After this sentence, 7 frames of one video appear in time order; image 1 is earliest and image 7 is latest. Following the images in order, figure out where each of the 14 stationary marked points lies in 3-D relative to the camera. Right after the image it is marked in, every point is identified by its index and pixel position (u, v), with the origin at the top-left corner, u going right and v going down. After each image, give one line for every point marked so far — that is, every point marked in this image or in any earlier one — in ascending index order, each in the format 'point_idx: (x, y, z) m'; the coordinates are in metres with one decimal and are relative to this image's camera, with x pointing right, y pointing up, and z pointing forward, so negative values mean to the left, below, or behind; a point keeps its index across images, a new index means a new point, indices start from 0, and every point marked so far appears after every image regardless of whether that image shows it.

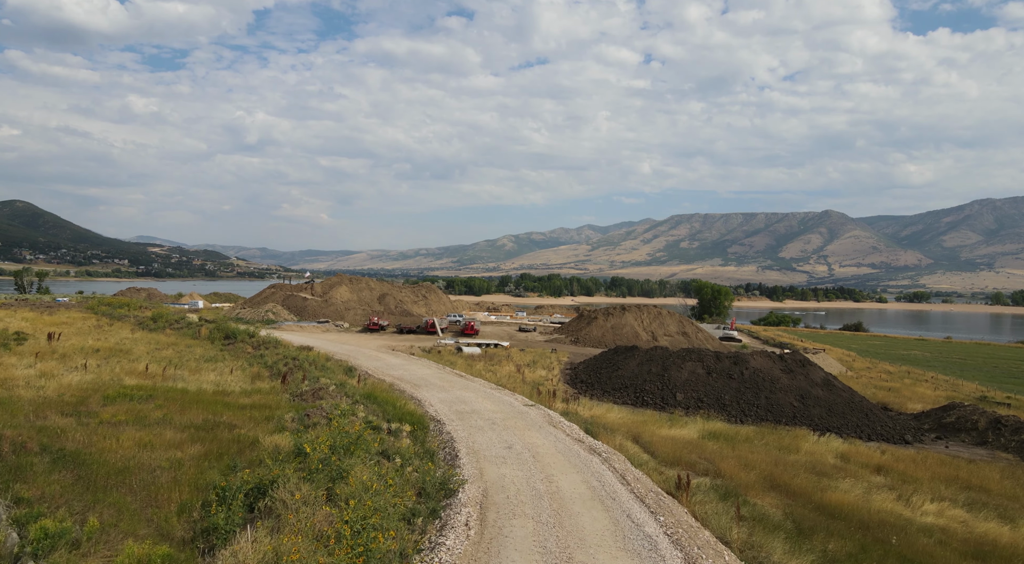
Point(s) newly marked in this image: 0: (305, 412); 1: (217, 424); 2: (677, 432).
0: (-4.8, -3.0, +15.7) m
1: (-6.1, -2.9, +14.2) m
2: (+4.7, -4.3, +19.6) m
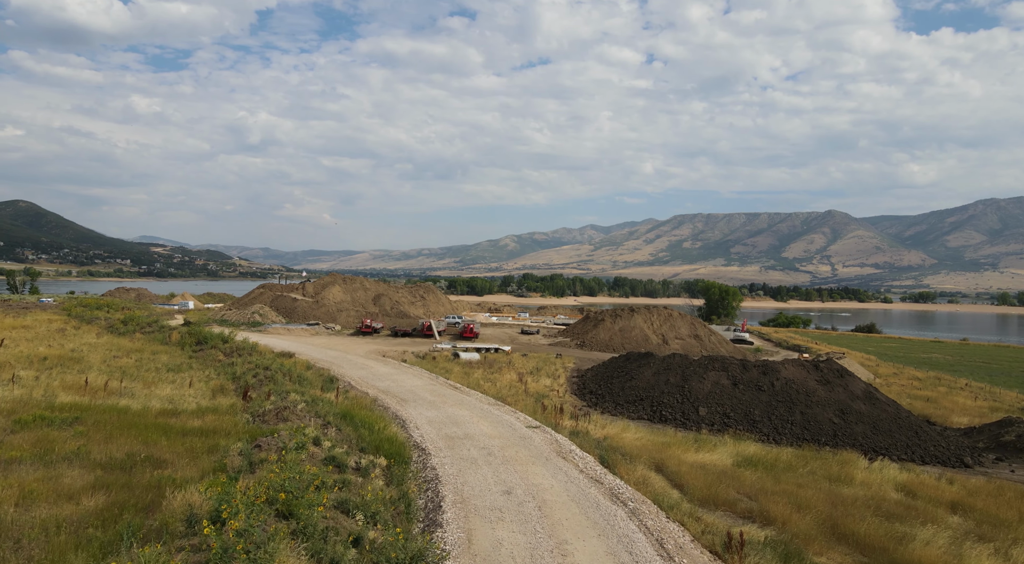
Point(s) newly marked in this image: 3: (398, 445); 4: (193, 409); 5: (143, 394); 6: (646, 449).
0: (-4.8, -3.0, +12.8) m
1: (-6.1, -2.9, +11.3) m
2: (+4.7, -4.2, +16.6) m
3: (-2.2, -3.3, +13.6) m
4: (-7.8, -3.1, +16.7) m
5: (-9.9, -3.0, +18.3) m
6: (+3.3, -4.1, +17.0) m
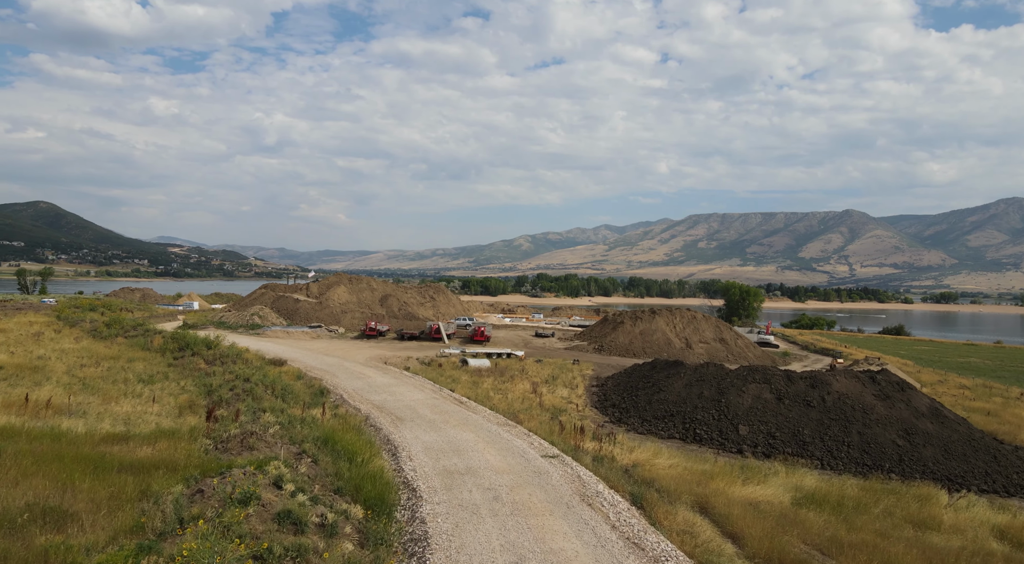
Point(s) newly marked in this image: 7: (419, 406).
0: (-4.6, -3.0, +10.2) m
1: (-6.0, -2.9, +8.7) m
2: (+5.0, -4.3, +13.8) m
3: (-2.0, -3.3, +11.0) m
4: (-7.5, -3.1, +14.1) m
5: (-9.6, -3.0, +15.8) m
6: (+3.6, -4.1, +14.2) m
7: (-2.5, -3.4, +18.7) m
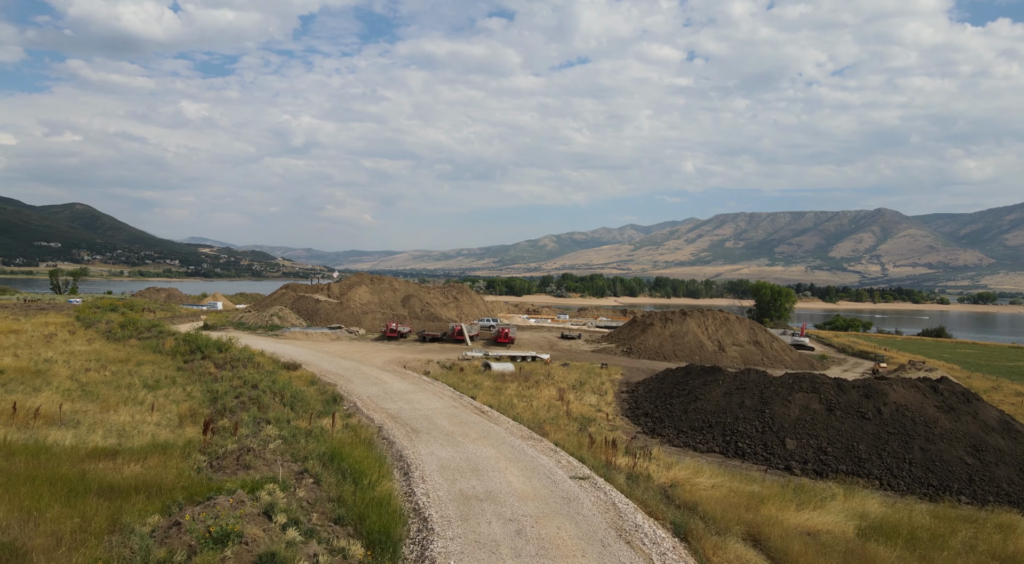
0: (-4.2, -3.0, +8.9) m
1: (-5.7, -2.9, +7.4) m
2: (+5.4, -4.3, +12.2) m
3: (-1.7, -3.3, +9.6) m
4: (-7.0, -3.1, +13.0) m
5: (-9.0, -3.0, +14.7) m
6: (+4.0, -4.1, +12.6) m
7: (-1.9, -3.4, +17.3) m
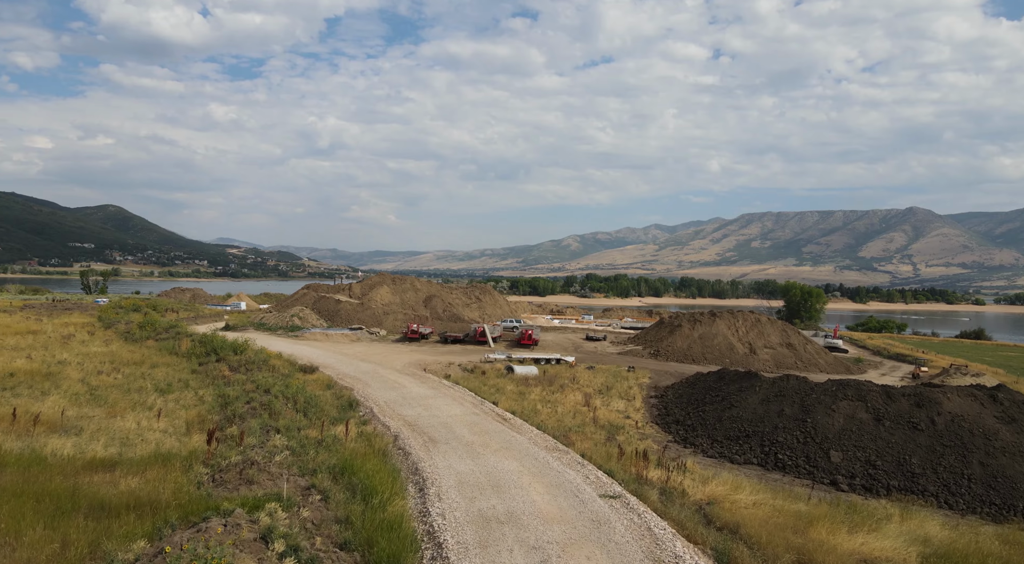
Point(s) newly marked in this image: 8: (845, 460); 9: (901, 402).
0: (-4.0, -3.0, +8.1) m
1: (-5.5, -2.9, +6.7) m
2: (+5.8, -4.3, +11.0) m
3: (-1.4, -3.3, +8.6) m
4: (-6.6, -3.1, +12.2) m
5: (-8.5, -3.0, +14.0) m
6: (+4.4, -4.1, +11.5) m
7: (-1.3, -3.4, +16.4) m
8: (+7.9, -4.2, +16.2) m
9: (+10.0, -3.1, +17.7) m
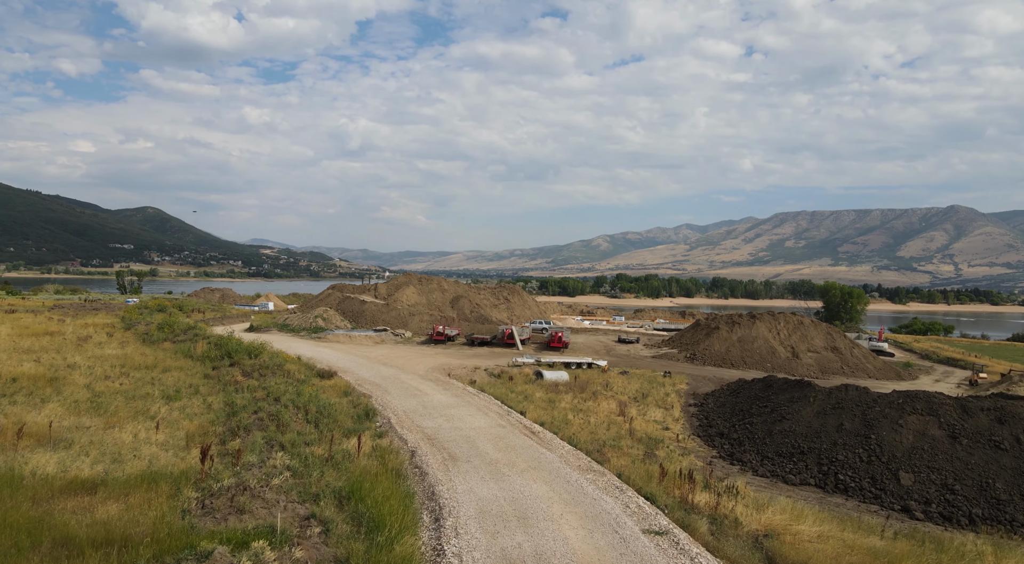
0: (-3.7, -3.0, +6.7) m
1: (-5.2, -2.9, +5.4) m
2: (+6.2, -4.3, +9.3) m
3: (-1.1, -3.3, +7.2) m
4: (-6.2, -3.1, +11.0) m
5: (-8.0, -3.0, +12.8) m
6: (+4.9, -4.1, +9.8) m
7: (-0.7, -3.4, +15.0) m
8: (+8.5, -4.2, +14.4) m
9: (+10.7, -3.1, +15.7) m
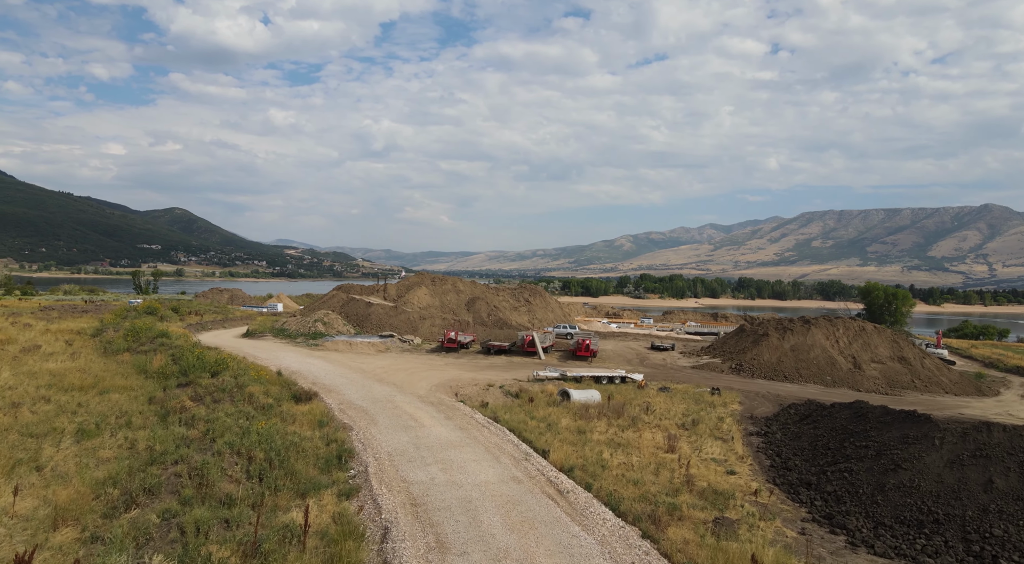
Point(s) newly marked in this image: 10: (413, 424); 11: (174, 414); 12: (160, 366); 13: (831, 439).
0: (-3.7, -3.0, +2.4) m
1: (-5.3, -2.9, +1.1) m
2: (+6.3, -4.3, +4.6) m
3: (-1.0, -3.3, +2.8) m
4: (-6.0, -3.1, +6.7) m
5: (-7.8, -3.0, +8.7) m
6: (+5.0, -4.2, +5.2) m
7: (-0.4, -3.4, +10.5) m
8: (+8.7, -4.2, +9.7) m
9: (+11.0, -3.1, +10.9) m
10: (-2.3, -3.3, +16.1) m
11: (-7.3, -2.8, +15.1) m
12: (-10.1, -2.4, +20.0) m
13: (+7.7, -3.8, +16.6) m
